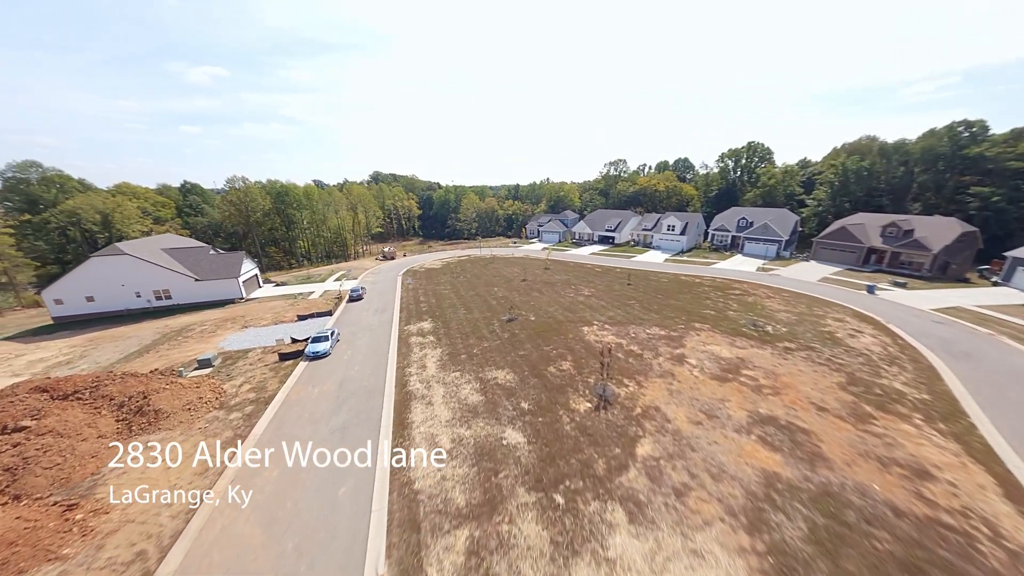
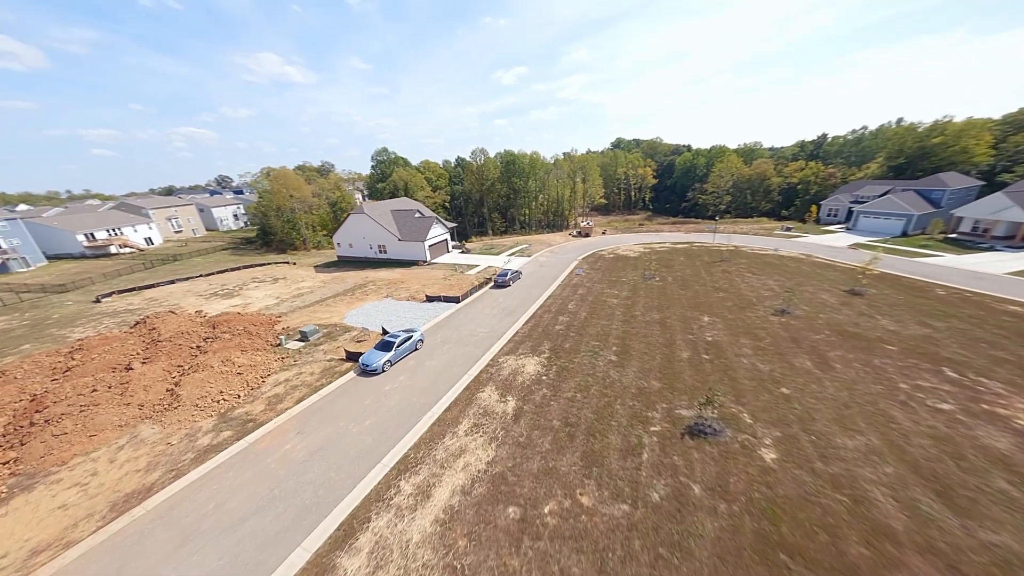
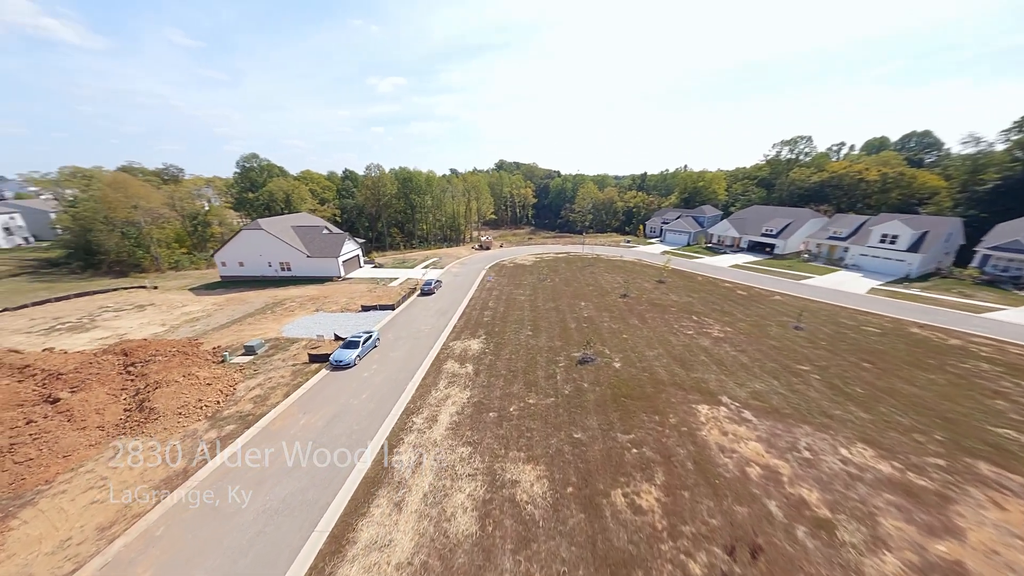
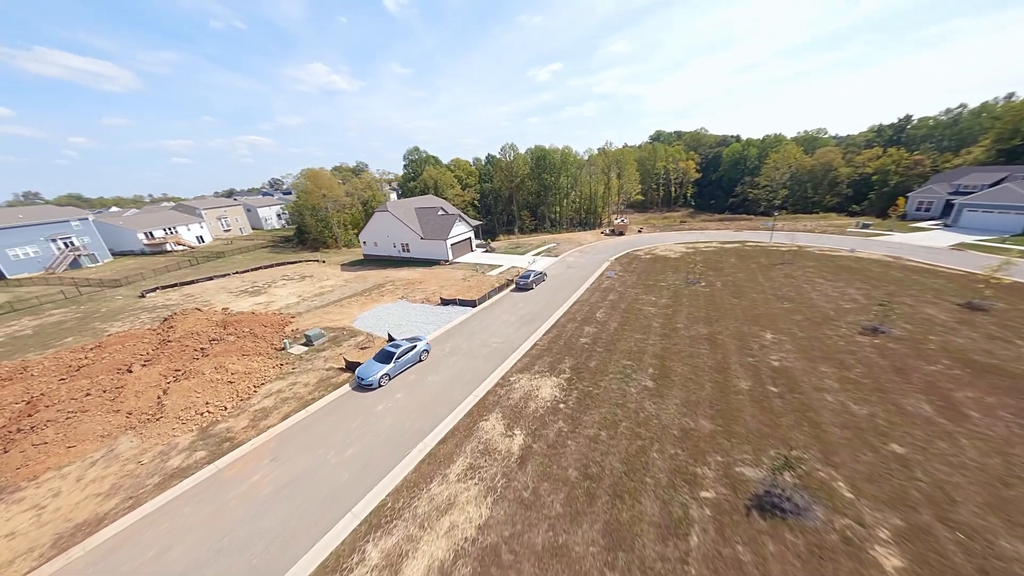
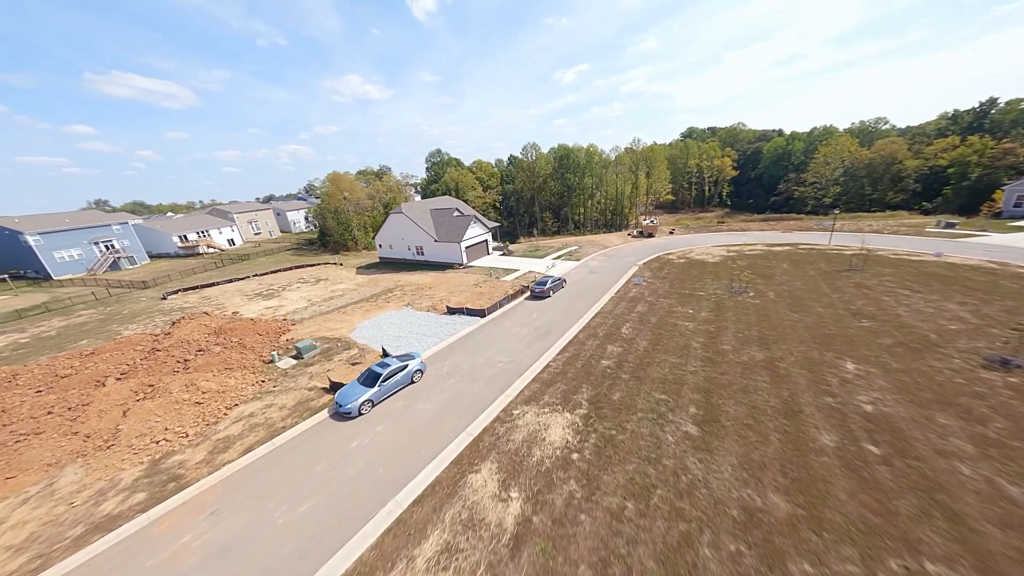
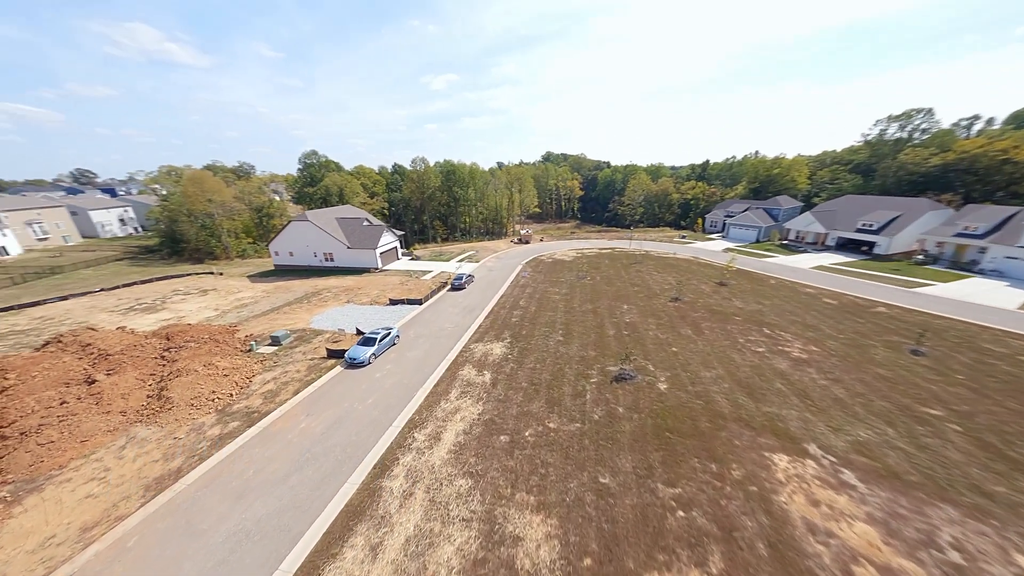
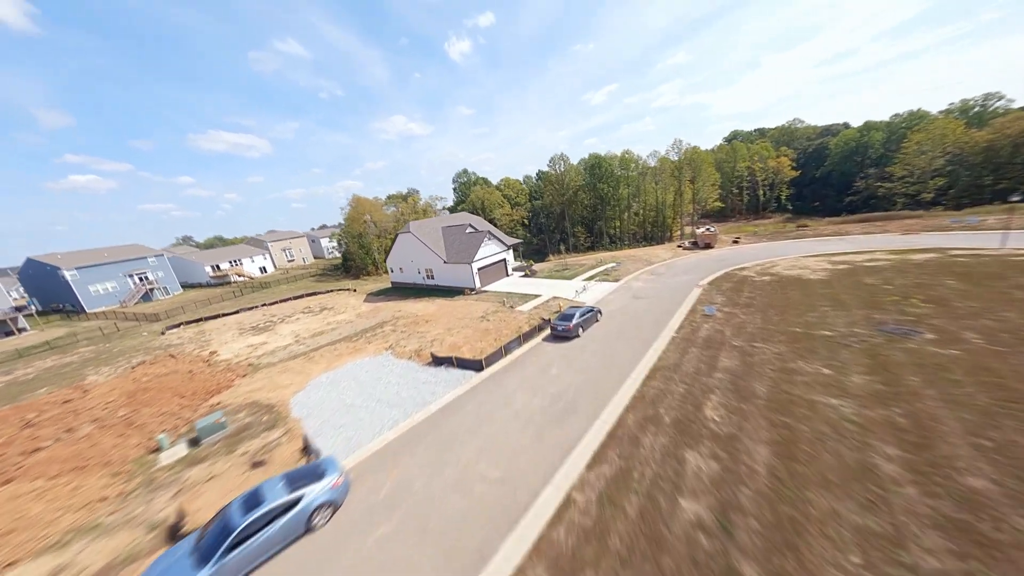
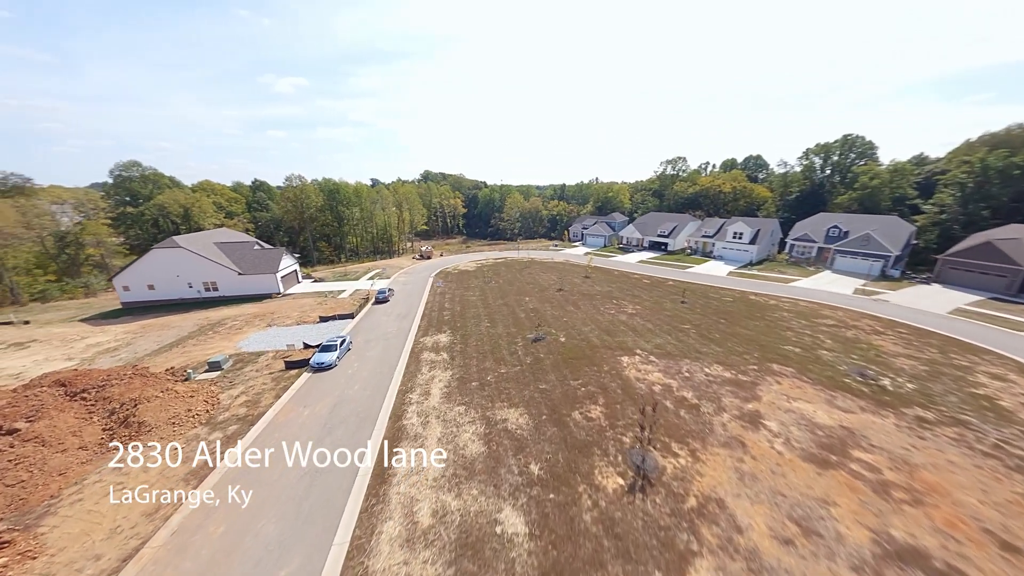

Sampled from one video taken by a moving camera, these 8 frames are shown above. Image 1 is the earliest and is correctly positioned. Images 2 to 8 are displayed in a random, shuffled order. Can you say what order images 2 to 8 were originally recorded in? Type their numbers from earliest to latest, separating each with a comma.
8, 3, 6, 2, 4, 5, 7
